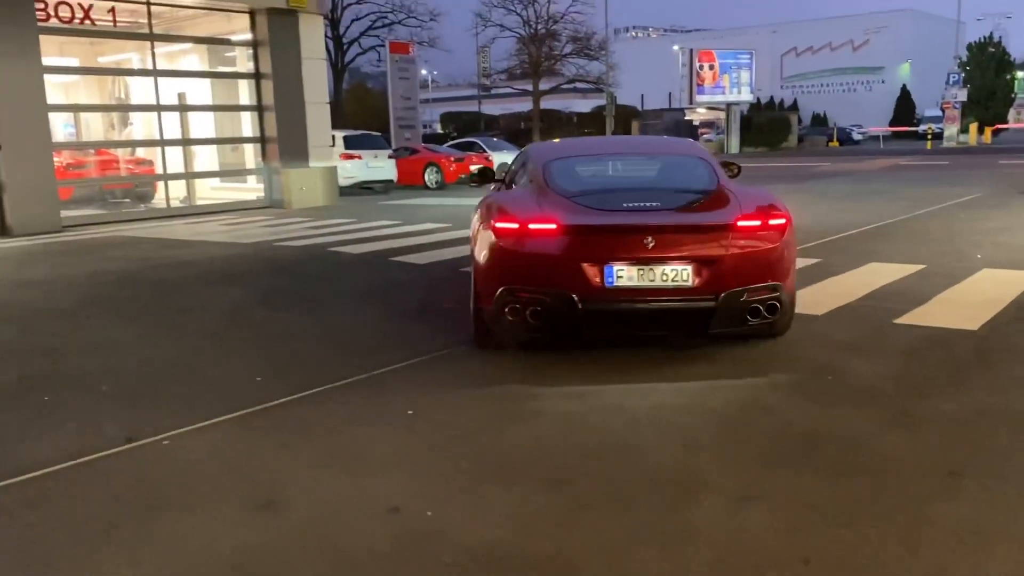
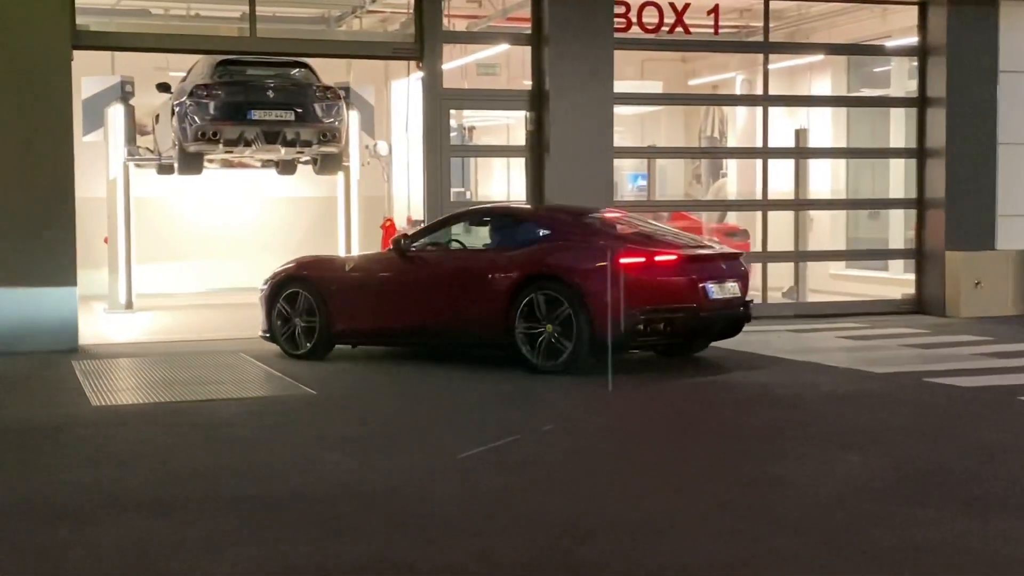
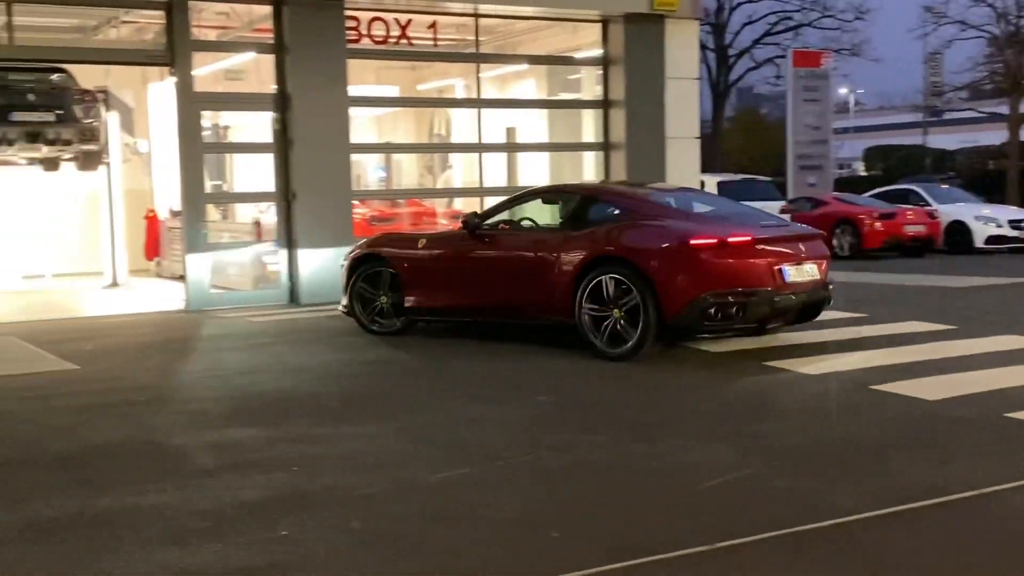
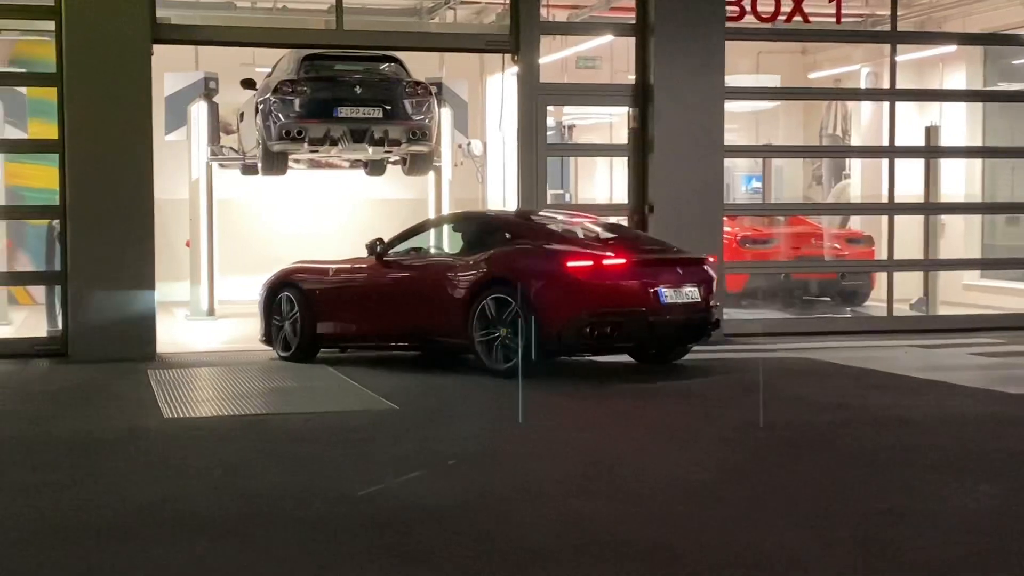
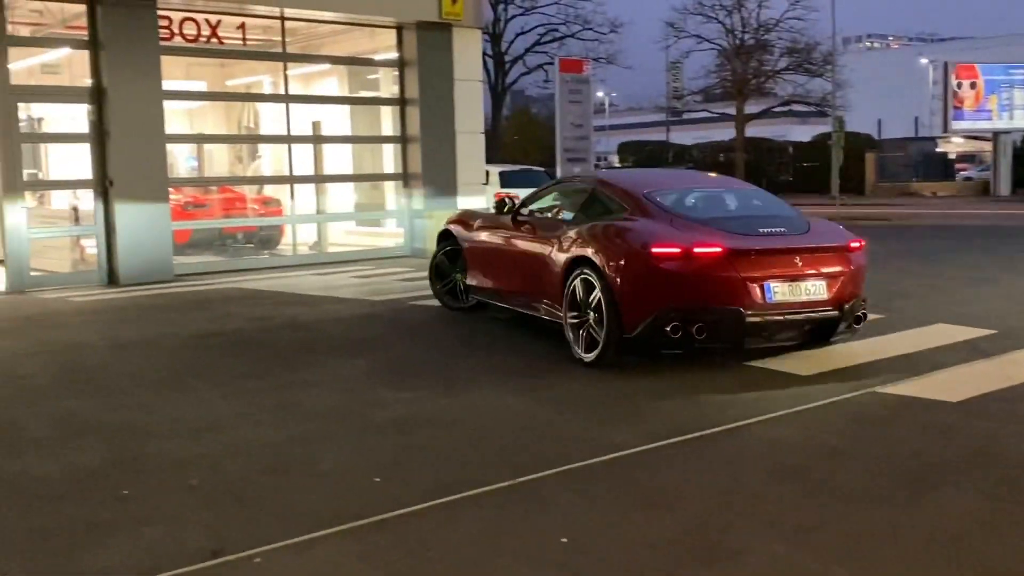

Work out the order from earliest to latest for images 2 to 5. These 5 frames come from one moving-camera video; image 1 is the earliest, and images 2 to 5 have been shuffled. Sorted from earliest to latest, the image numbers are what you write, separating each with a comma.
5, 3, 2, 4
